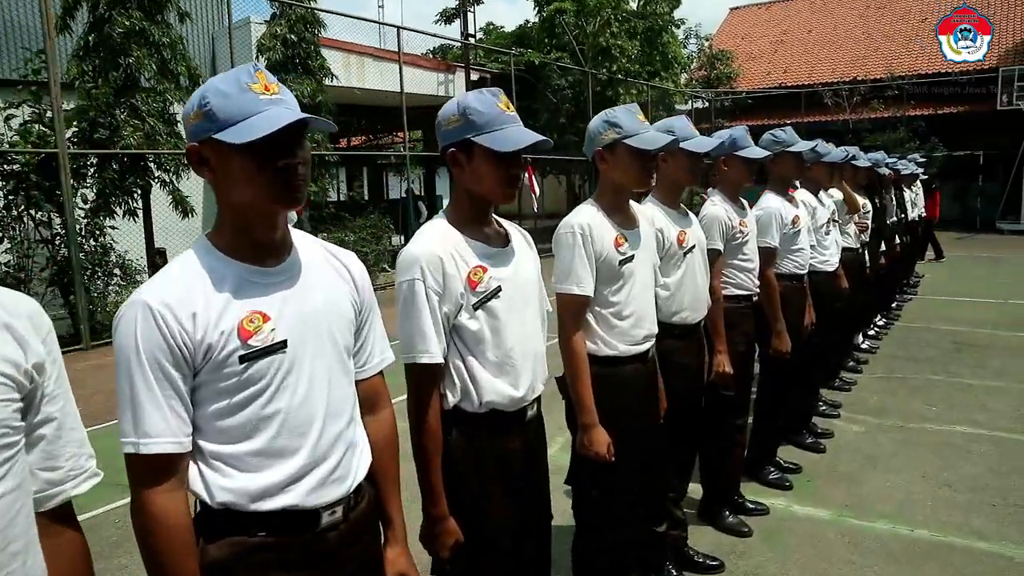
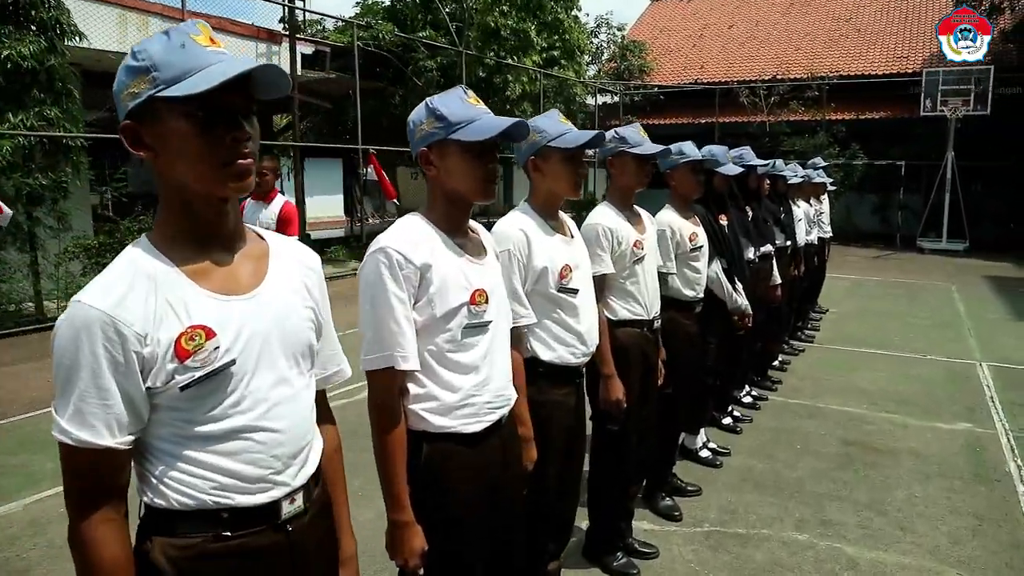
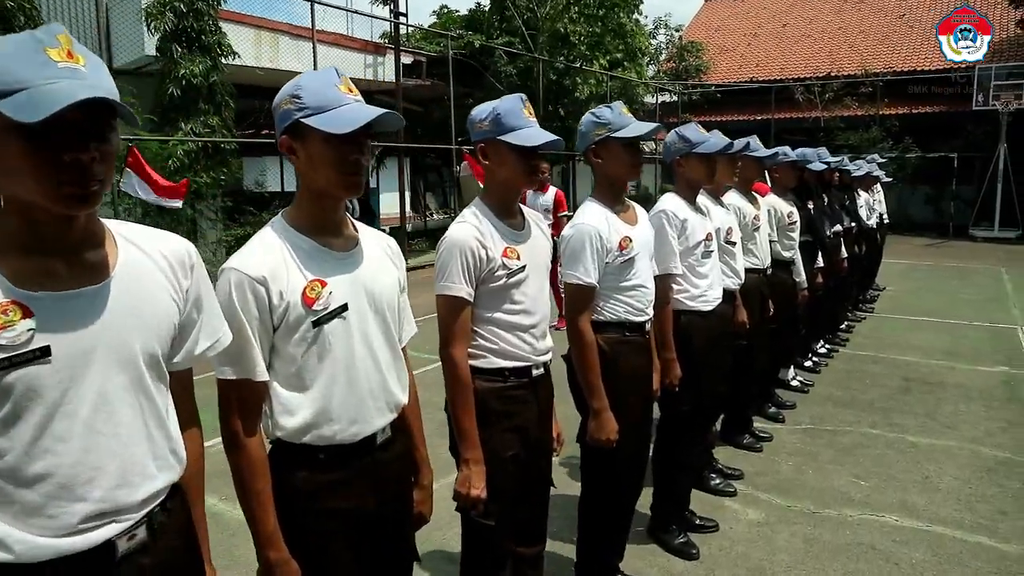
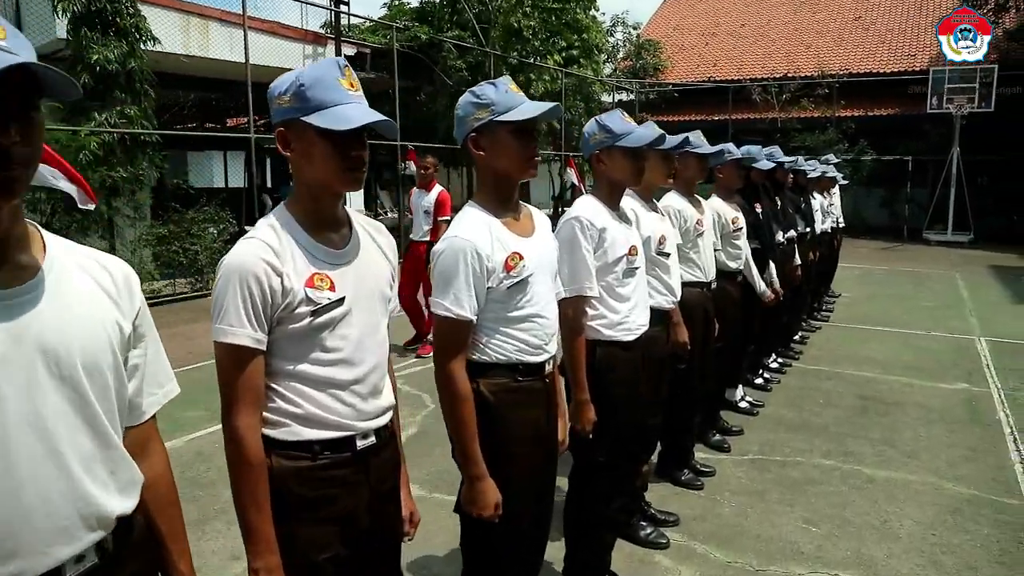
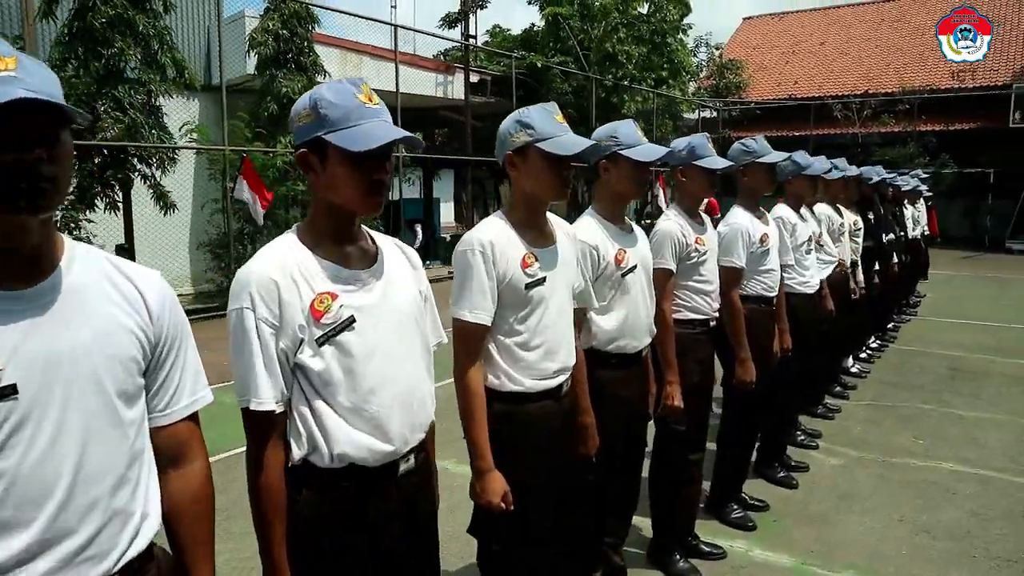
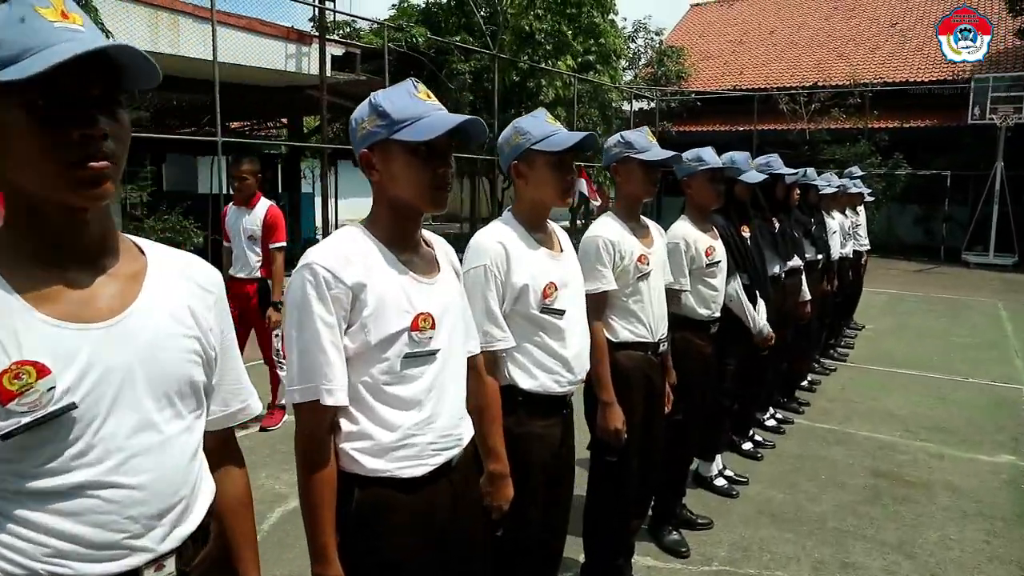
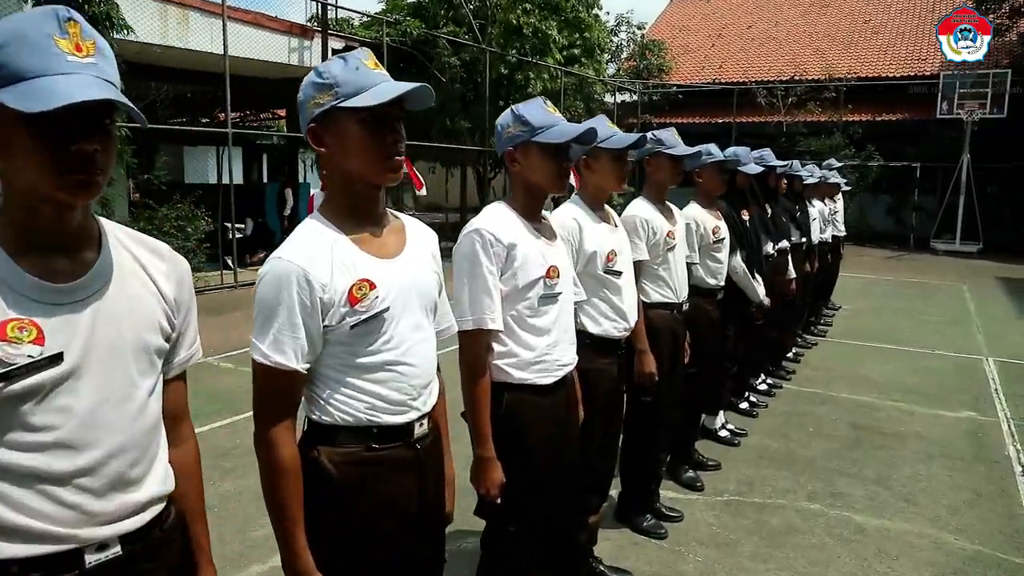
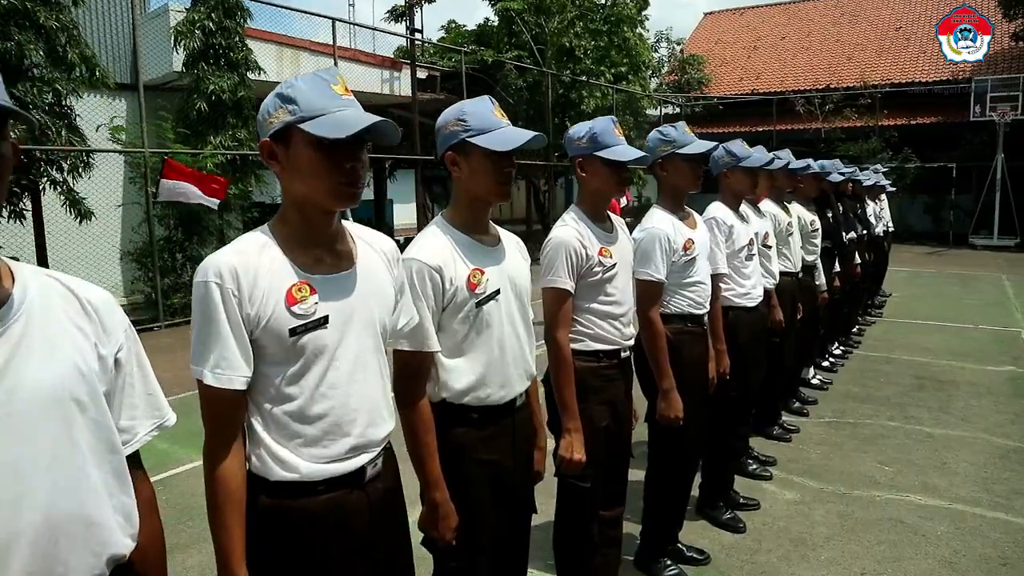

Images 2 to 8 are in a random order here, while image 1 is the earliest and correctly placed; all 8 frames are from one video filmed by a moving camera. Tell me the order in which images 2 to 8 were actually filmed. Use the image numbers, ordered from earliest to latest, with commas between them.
5, 8, 3, 4, 7, 2, 6
